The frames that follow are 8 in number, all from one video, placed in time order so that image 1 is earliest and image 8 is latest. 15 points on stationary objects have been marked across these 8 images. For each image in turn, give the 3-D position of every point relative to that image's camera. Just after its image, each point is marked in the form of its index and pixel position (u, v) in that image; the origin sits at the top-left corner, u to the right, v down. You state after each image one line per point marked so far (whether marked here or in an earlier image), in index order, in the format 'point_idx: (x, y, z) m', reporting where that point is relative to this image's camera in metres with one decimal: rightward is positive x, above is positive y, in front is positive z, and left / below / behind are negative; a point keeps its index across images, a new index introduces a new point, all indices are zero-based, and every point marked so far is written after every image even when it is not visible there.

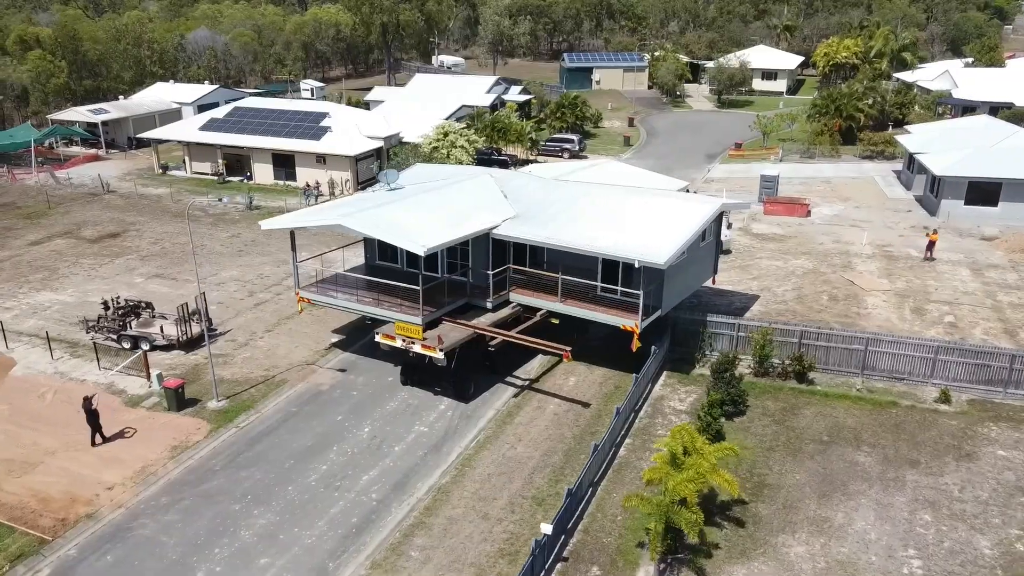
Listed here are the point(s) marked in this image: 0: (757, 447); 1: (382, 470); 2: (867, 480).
0: (+5.9, -3.8, +19.4) m
1: (-3.0, -4.2, +18.8) m
2: (+7.9, -4.3, +18.0) m
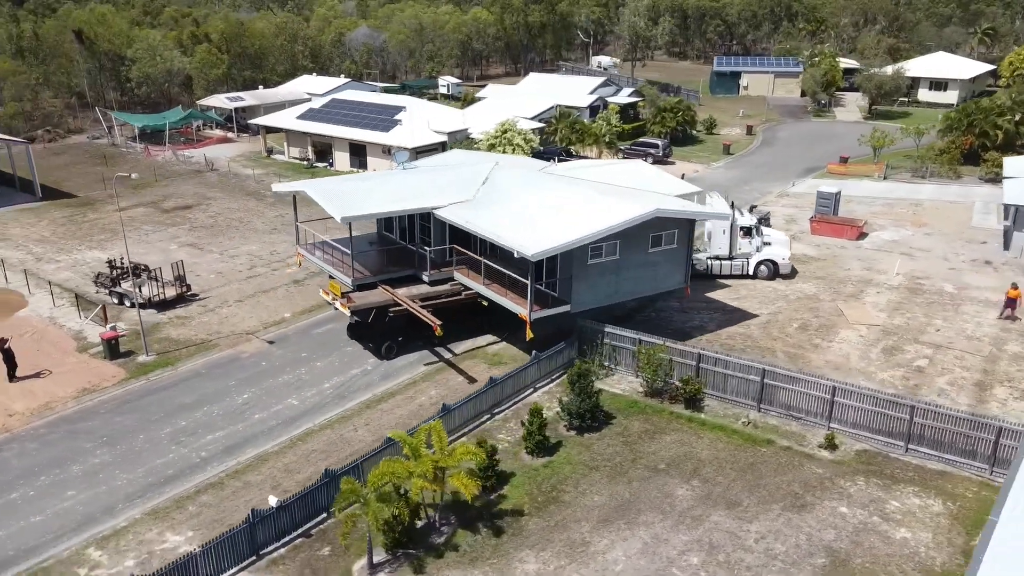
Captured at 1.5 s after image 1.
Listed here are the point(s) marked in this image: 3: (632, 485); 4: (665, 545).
0: (+1.6, -4.1, +18.8) m
1: (-7.1, -3.6, +20.4) m
2: (+3.2, -4.7, +16.9) m
3: (+2.7, -4.4, +17.9) m
4: (+3.0, -5.1, +15.9) m
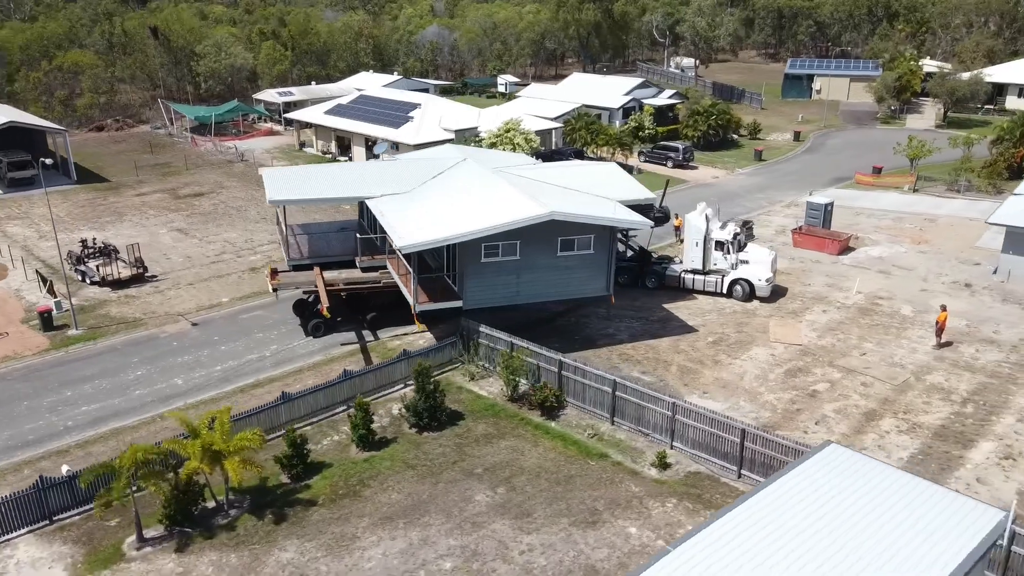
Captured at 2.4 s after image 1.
0: (-2.5, -4.1, +18.9) m
1: (-11.0, -3.1, +21.7) m
2: (-1.3, -4.8, +16.8) m
3: (-1.6, -4.4, +17.9) m
4: (-1.7, -5.1, +15.9) m
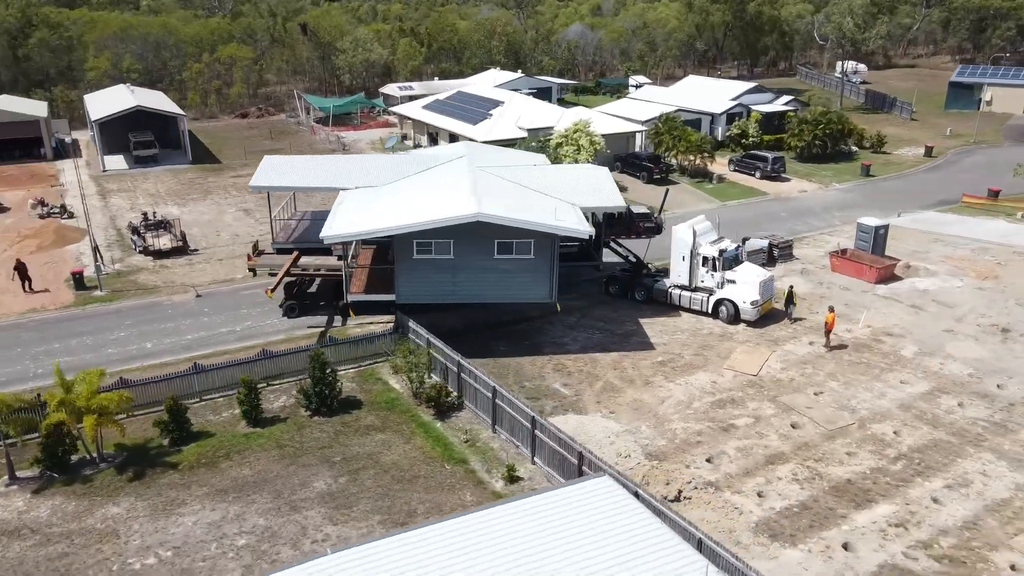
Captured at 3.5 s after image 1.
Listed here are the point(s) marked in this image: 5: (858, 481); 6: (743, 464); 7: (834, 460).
0: (-5.8, -3.7, +19.7) m
1: (-13.2, -2.1, +24.4) m
2: (-5.1, -4.5, +17.4) m
3: (-5.1, -4.2, +18.5) m
4: (-5.7, -4.8, +16.6) m
5: (+7.7, -4.3, +17.9) m
6: (+5.3, -4.1, +18.6) m
7: (+7.5, -4.0, +18.8) m
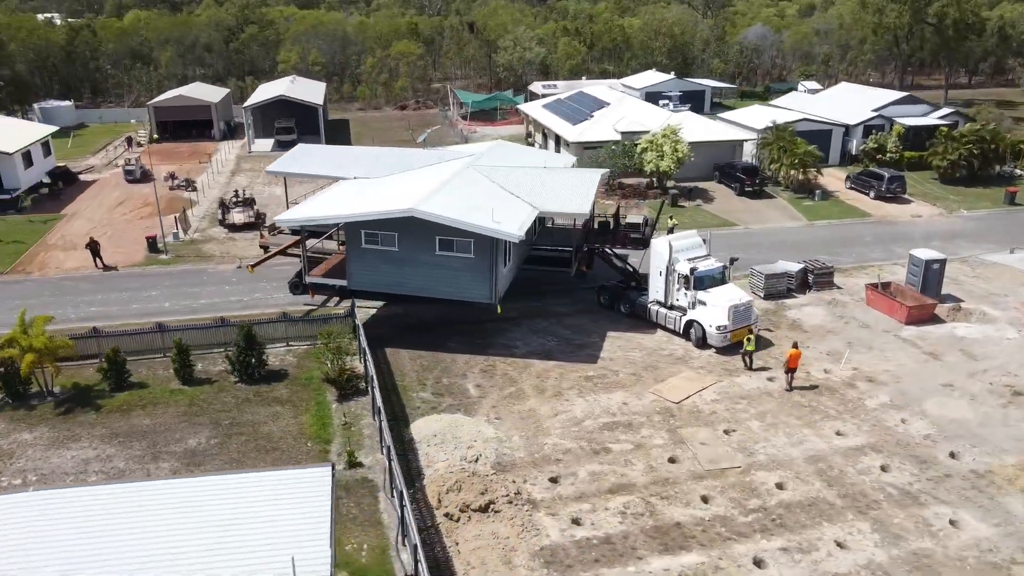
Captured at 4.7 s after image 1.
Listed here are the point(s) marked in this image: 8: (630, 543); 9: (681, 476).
0: (-8.7, -3.0, +21.9) m
1: (-14.4, -0.8, +28.4) m
2: (-8.8, -3.9, +19.5) m
3: (-8.5, -3.5, +20.6) m
4: (-9.6, -4.1, +18.9) m
5: (+3.6, -4.9, +16.6) m
6: (+1.5, -4.4, +17.8) m
7: (+3.7, -4.6, +17.4) m
8: (+2.3, -5.1, +16.1) m
9: (+3.9, -4.3, +18.3) m
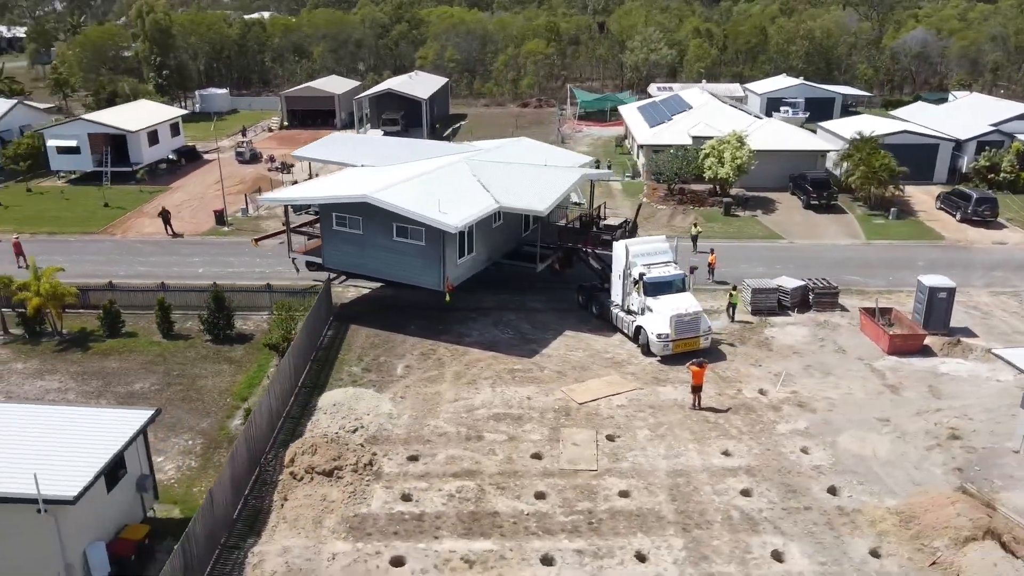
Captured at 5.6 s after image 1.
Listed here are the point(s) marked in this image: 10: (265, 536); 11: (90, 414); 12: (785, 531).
0: (-10.8, -2.0, +24.9) m
1: (-14.7, +0.7, +32.5) m
2: (-11.5, -2.7, +22.6) m
3: (-10.9, -2.4, +23.6) m
4: (-12.4, -2.9, +22.2) m
5: (-0.2, -4.8, +17.0) m
6: (-1.9, -4.2, +18.6) m
7: (+0.1, -4.5, +17.8) m
8: (-1.5, -4.9, +16.7) m
9: (+0.5, -4.2, +18.5) m
10: (-4.9, -5.0, +16.2) m
11: (-8.2, -2.4, +15.7) m
12: (+5.6, -5.0, +16.4) m
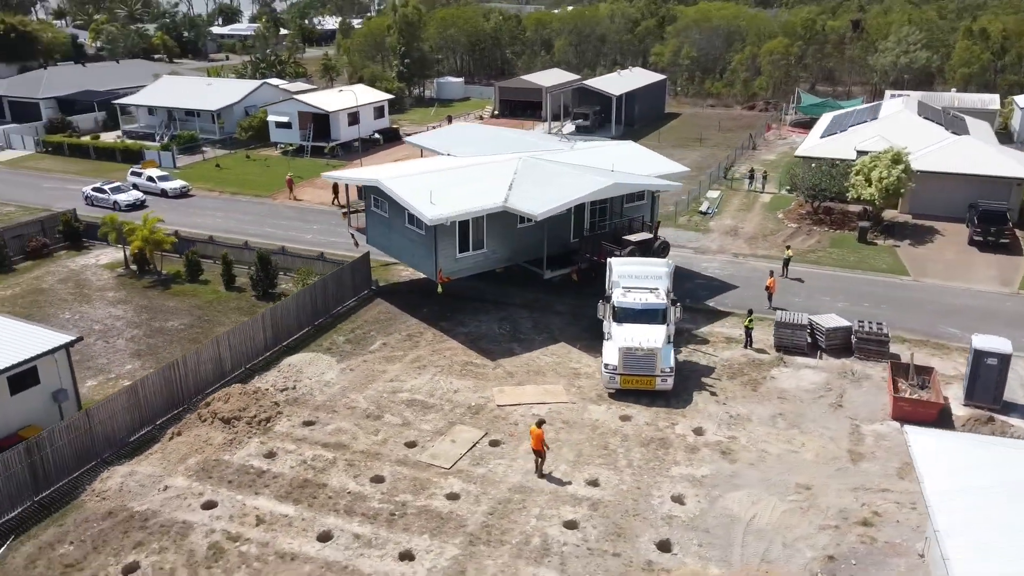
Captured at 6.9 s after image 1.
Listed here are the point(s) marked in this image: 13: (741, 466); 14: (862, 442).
0: (-10.7, -0.4, +28.9) m
1: (-11.2, +2.6, +37.3) m
2: (-12.2, -1.0, +27.0) m
3: (-11.3, -0.8, +27.7) m
4: (-13.3, -1.1, +27.0) m
5: (-4.1, -4.4, +17.8) m
6: (-4.9, -3.7, +19.9) m
7: (-3.5, -4.2, +18.4) m
8: (-5.4, -4.3, +18.1) m
9: (-2.8, -4.0, +19.0) m
10: (-8.8, -4.0, +18.8) m
11: (-11.6, -1.0, +19.5) m
12: (+1.1, -5.3, +15.3) m
13: (+5.4, -4.1, +18.6) m
14: (+8.7, -3.8, +19.6) m
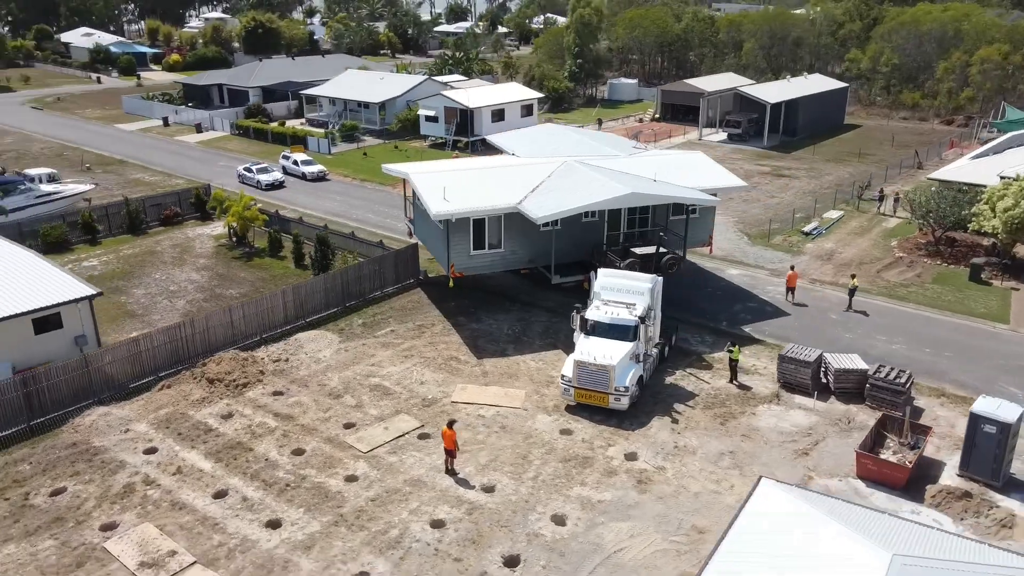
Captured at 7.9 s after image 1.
0: (-9.2, +0.6, +31.8) m
1: (-7.1, +3.5, +40.0) m
2: (-11.2, +0.1, +30.4) m
3: (-10.1, +0.2, +30.8) m
4: (-12.2, +0.2, +30.7) m
5: (-6.2, -4.0, +19.3) m
6: (-6.4, -3.1, +21.6) m
7: (-5.5, -3.8, +19.8) m
8: (-7.4, -3.7, +20.0) m
9: (-4.6, -3.7, +20.2) m
10: (-10.4, -3.1, +21.6) m
11: (-12.7, +0.2, +22.9) m
12: (-2.1, -5.3, +15.5) m
13: (+3.1, -4.6, +17.6) m
14: (+6.5, -4.6, +17.6) m
